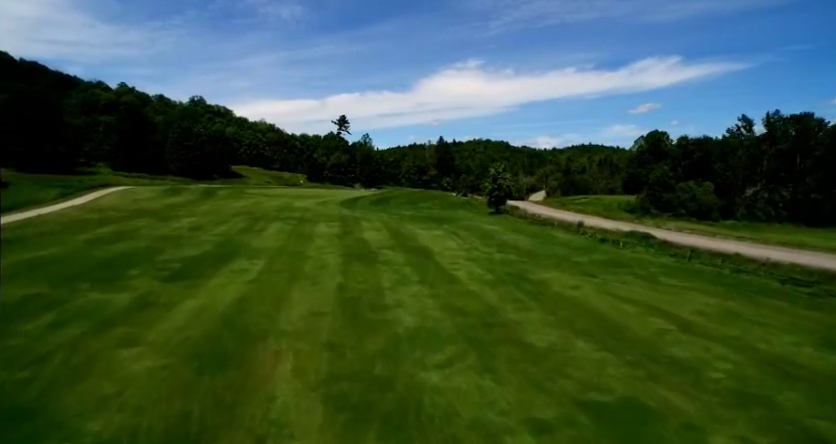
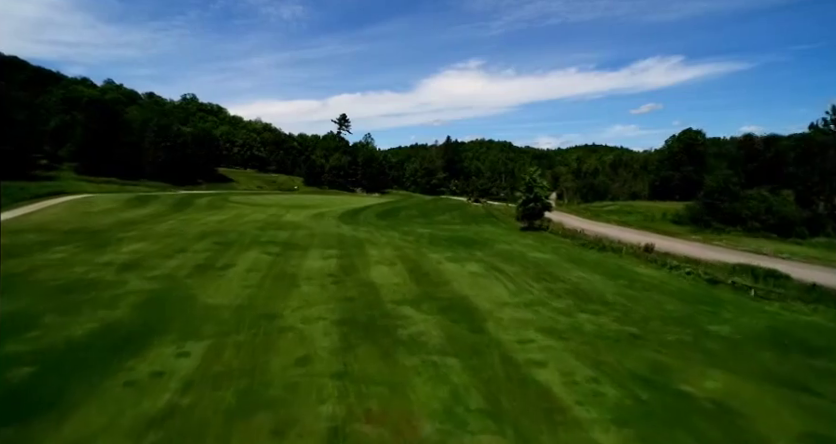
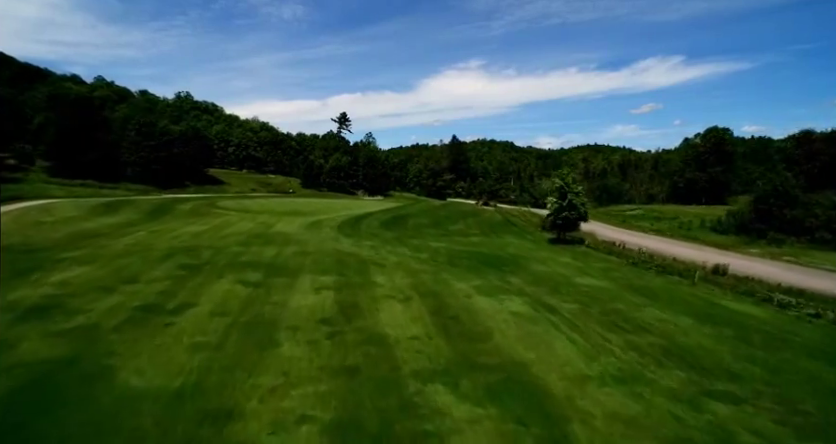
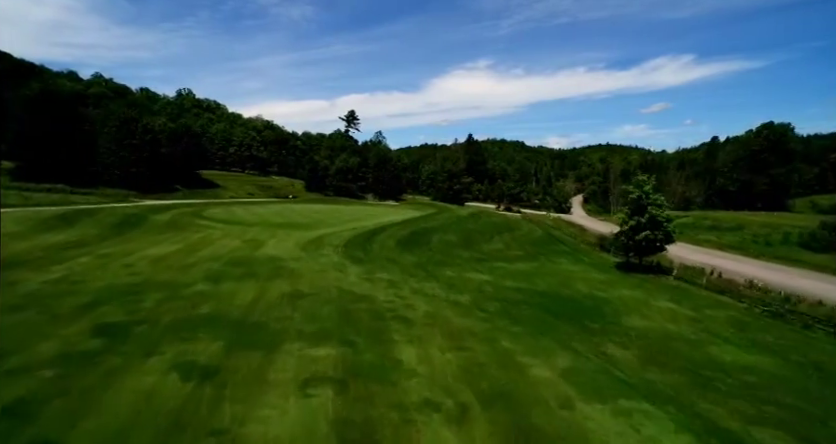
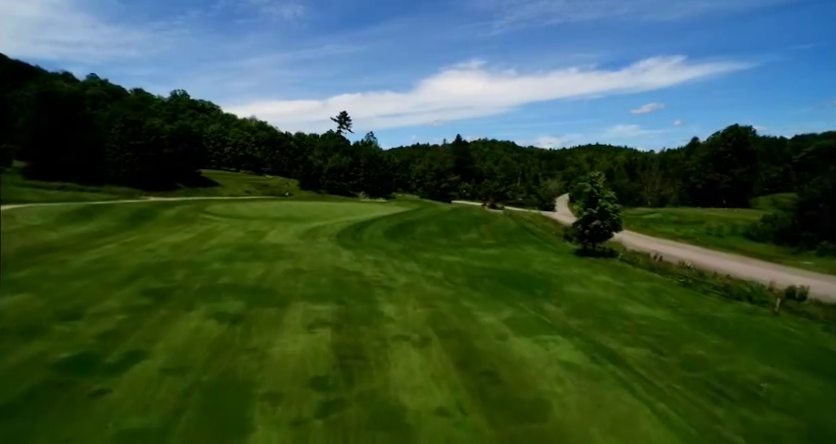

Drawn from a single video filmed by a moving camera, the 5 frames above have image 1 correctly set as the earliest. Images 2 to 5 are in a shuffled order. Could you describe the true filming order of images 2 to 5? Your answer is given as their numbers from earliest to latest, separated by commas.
2, 3, 5, 4
